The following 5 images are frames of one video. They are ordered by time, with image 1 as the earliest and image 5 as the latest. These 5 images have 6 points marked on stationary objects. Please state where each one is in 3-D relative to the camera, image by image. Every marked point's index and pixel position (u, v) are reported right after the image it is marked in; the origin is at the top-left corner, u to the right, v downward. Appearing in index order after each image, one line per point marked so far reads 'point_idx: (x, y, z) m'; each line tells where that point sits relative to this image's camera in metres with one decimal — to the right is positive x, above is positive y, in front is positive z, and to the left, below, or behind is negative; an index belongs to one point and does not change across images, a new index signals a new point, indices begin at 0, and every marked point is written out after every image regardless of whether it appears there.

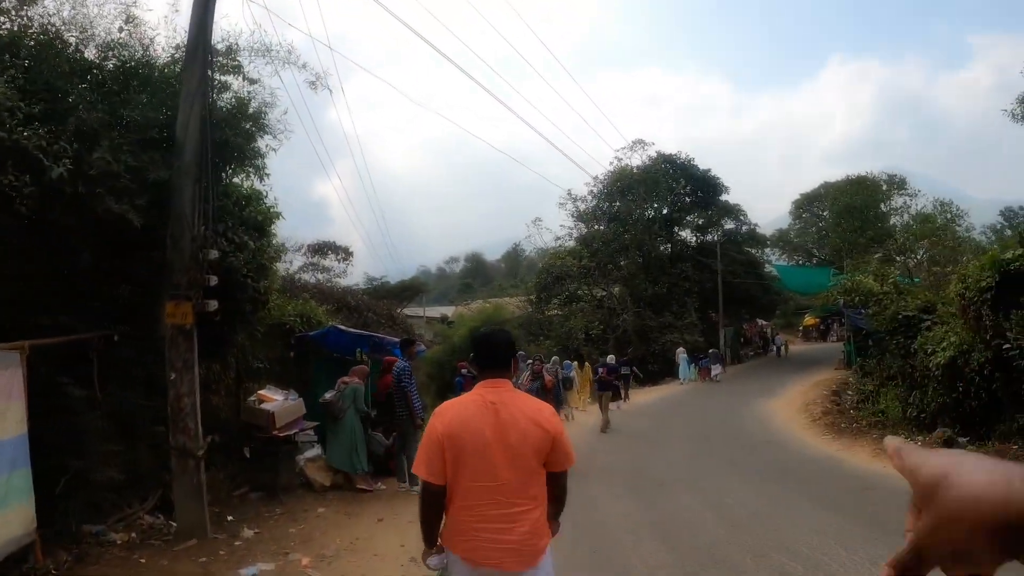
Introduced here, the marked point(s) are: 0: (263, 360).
0: (-3.4, -1.0, +9.8) m
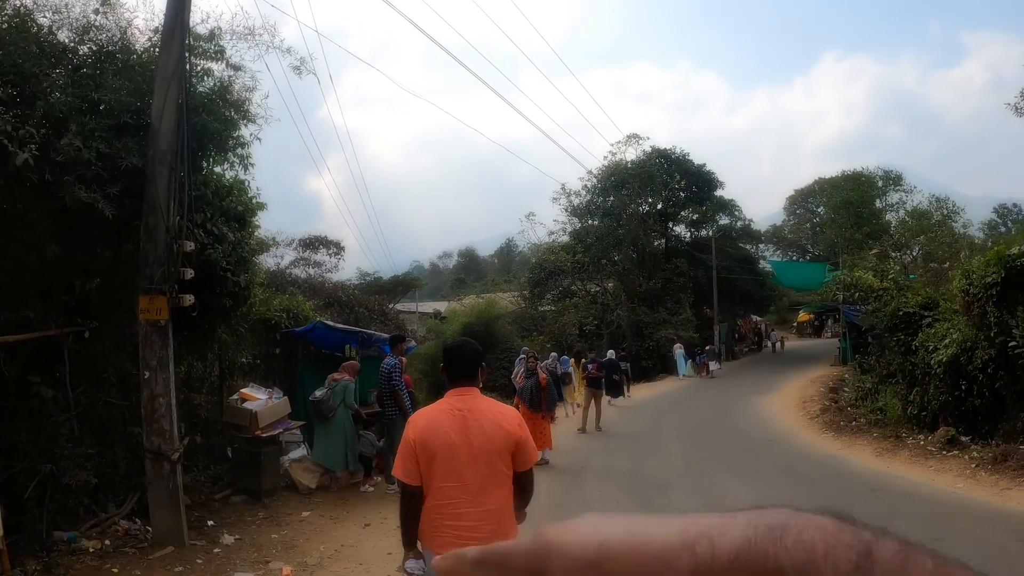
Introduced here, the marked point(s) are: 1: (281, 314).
0: (-3.5, -0.9, +9.4) m
1: (-3.2, -0.4, +10.0) m
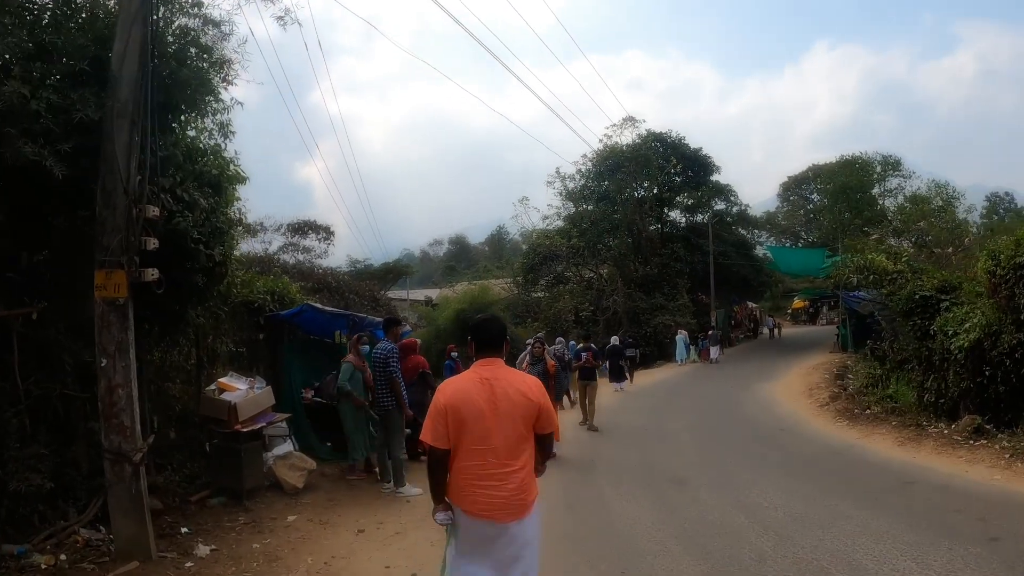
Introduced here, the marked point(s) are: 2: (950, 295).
0: (-3.4, -0.7, +8.6) m
1: (-3.1, -0.1, +9.2) m
2: (+8.7, -0.1, +14.3) m
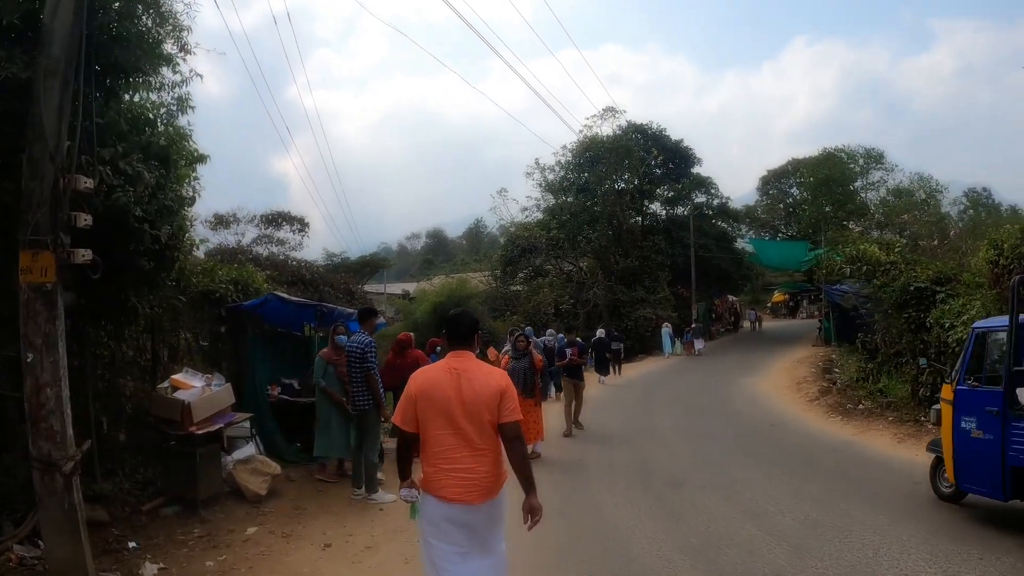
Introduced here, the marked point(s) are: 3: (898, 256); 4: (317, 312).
0: (-3.6, -0.5, +7.9) m
1: (-3.3, 0.0, +8.5) m
2: (+8.4, 0.0, +14.0) m
3: (+8.2, +0.7, +15.3) m
4: (-2.2, -0.3, +8.3) m
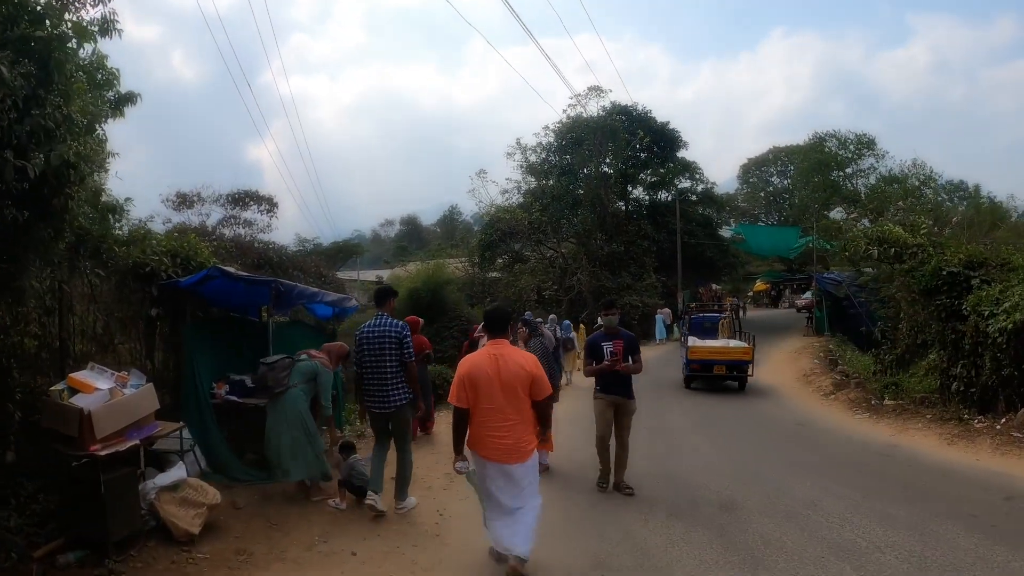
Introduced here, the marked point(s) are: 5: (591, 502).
0: (-3.5, -0.3, +6.2) m
1: (-3.3, +0.3, +6.8) m
2: (+8.2, +0.3, +12.7) m
3: (+8.0, +1.0, +14.0) m
4: (-2.2, 0.0, +6.7) m
5: (+0.6, -1.9, +6.5) m
